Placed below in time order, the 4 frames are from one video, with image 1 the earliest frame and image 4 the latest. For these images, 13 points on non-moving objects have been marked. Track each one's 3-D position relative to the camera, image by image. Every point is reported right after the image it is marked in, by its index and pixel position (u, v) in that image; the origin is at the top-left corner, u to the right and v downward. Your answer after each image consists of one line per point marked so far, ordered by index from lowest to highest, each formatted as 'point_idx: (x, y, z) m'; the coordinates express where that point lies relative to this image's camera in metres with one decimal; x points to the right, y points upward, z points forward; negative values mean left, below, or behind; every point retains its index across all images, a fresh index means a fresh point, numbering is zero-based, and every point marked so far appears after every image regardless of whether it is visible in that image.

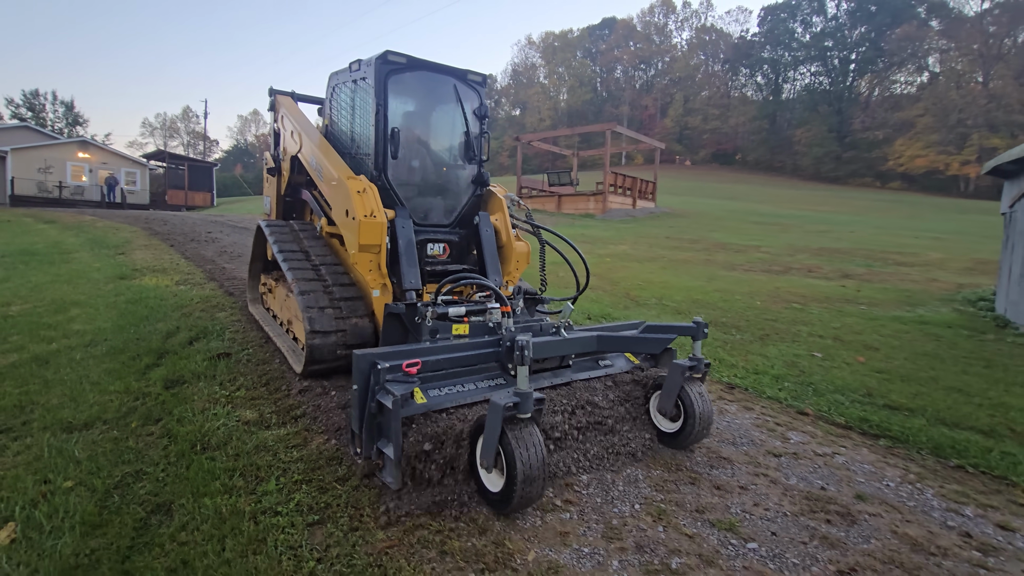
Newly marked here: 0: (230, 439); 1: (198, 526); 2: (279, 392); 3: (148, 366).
0: (-1.9, -1.0, +3.3) m
1: (-1.6, -1.2, +2.5) m
2: (-1.9, -0.8, +4.0) m
3: (-3.3, -0.7, +4.5) m
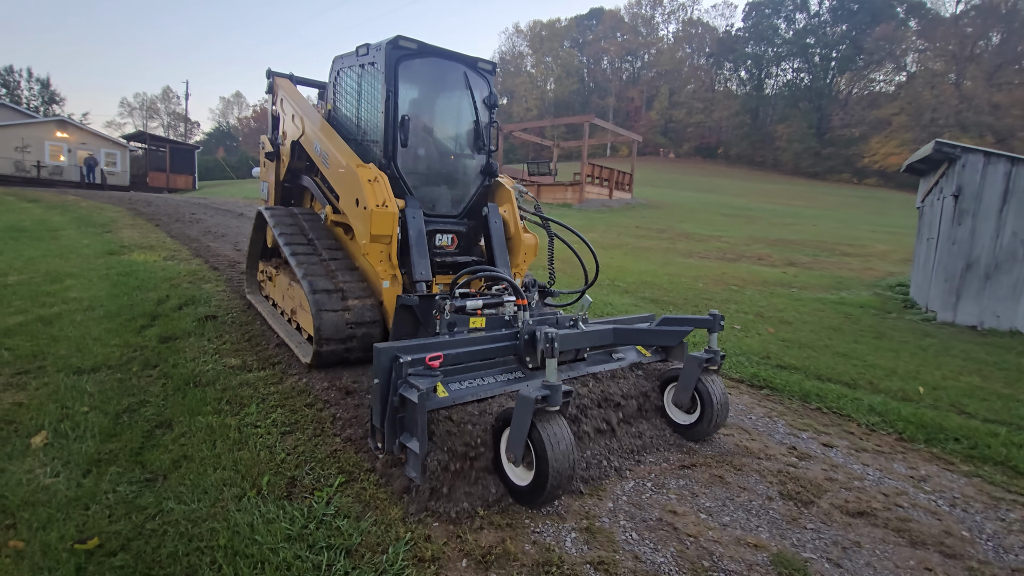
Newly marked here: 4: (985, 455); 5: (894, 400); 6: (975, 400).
0: (-2.3, -0.7, +3.9) m
1: (-2.0, -0.9, +3.1) m
2: (-2.4, -0.5, +4.7) m
3: (-3.8, -0.4, +5.1) m
4: (+3.3, -1.2, +3.5) m
5: (+3.4, -1.0, +4.4) m
6: (+4.1, -1.0, +4.4) m
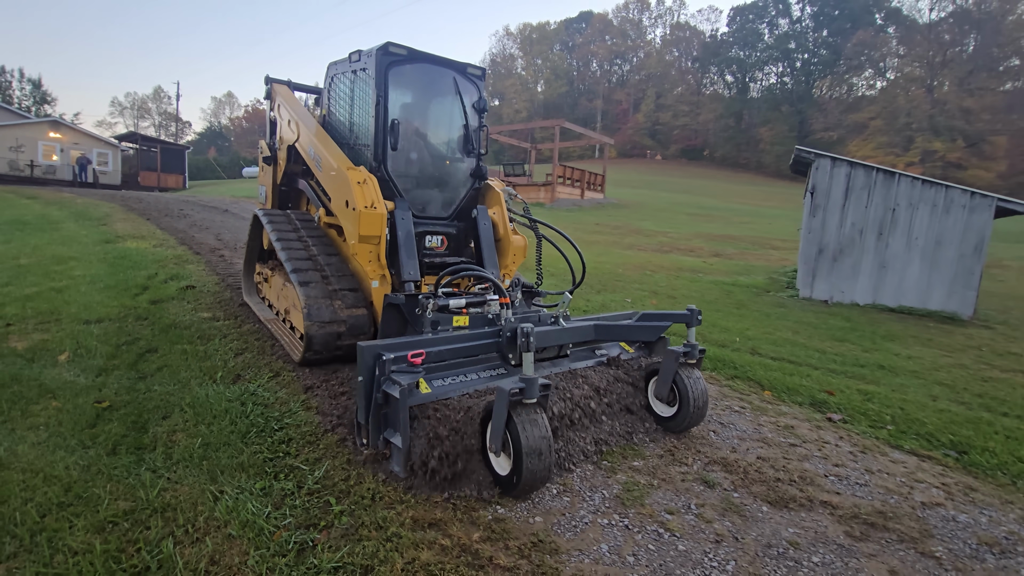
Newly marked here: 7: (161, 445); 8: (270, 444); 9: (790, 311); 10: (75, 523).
0: (-3.4, -0.4, +5.2) m
1: (-3.1, -0.6, +4.4) m
2: (-3.4, -0.2, +6.0) m
3: (-4.9, -0.1, +6.4) m
4: (+2.3, -0.9, +4.9) m
5: (+2.3, -0.7, +5.8) m
6: (+3.1, -0.7, +5.8) m
7: (-2.1, -1.0, +3.0) m
8: (-1.5, -1.0, +3.0) m
9: (+4.1, -0.3, +7.3) m
10: (-2.1, -1.1, +2.3) m
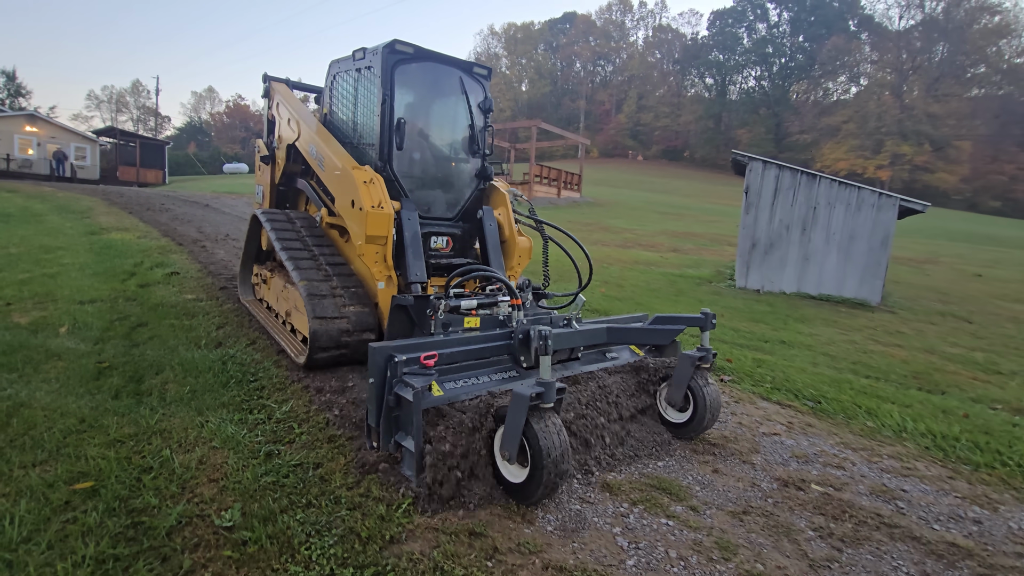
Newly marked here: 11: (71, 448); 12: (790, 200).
0: (-4.0, -0.2, +5.9) m
1: (-3.6, -0.4, +5.1) m
2: (-4.0, 0.0, +6.6) m
3: (-5.5, +0.1, +7.0) m
4: (+1.7, -0.7, +5.7) m
5: (+1.7, -0.5, +6.6) m
6: (+2.5, -0.5, +6.6) m
7: (-2.7, -0.8, +3.7) m
8: (-2.0, -0.8, +3.7) m
9: (+3.5, -0.2, +8.1) m
10: (-2.6, -0.9, +3.0) m
11: (-2.6, -1.0, +2.9) m
12: (+4.8, +1.5, +8.5) m
